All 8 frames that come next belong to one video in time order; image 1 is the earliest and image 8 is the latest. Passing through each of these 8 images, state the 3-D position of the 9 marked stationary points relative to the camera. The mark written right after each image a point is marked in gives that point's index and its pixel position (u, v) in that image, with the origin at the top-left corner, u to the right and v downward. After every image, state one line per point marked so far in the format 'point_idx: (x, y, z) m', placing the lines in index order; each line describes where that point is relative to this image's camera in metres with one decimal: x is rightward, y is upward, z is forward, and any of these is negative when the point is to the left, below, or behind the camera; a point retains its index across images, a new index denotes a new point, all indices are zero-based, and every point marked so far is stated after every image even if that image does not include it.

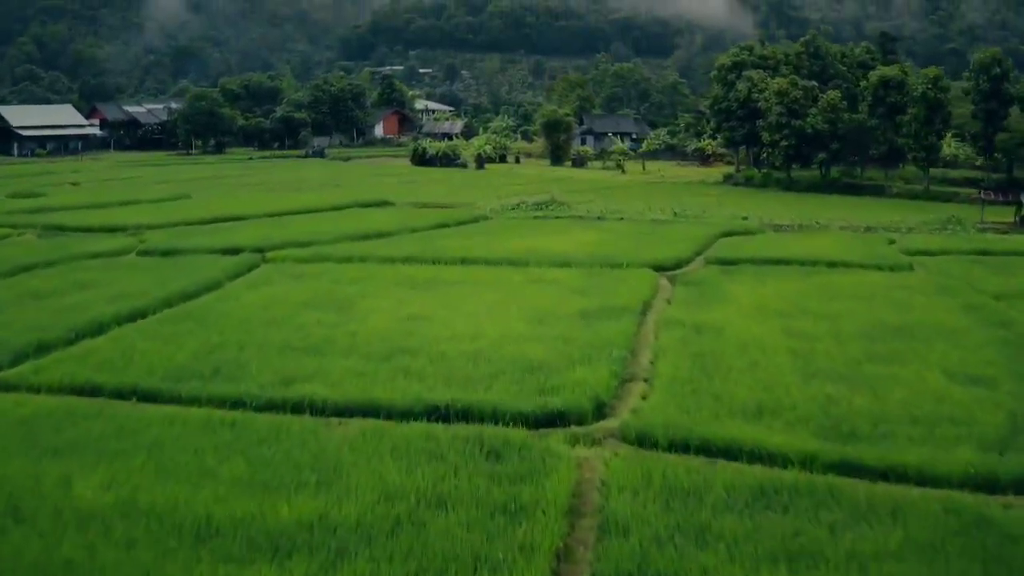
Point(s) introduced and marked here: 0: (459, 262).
0: (-0.7, +0.4, +18.0) m
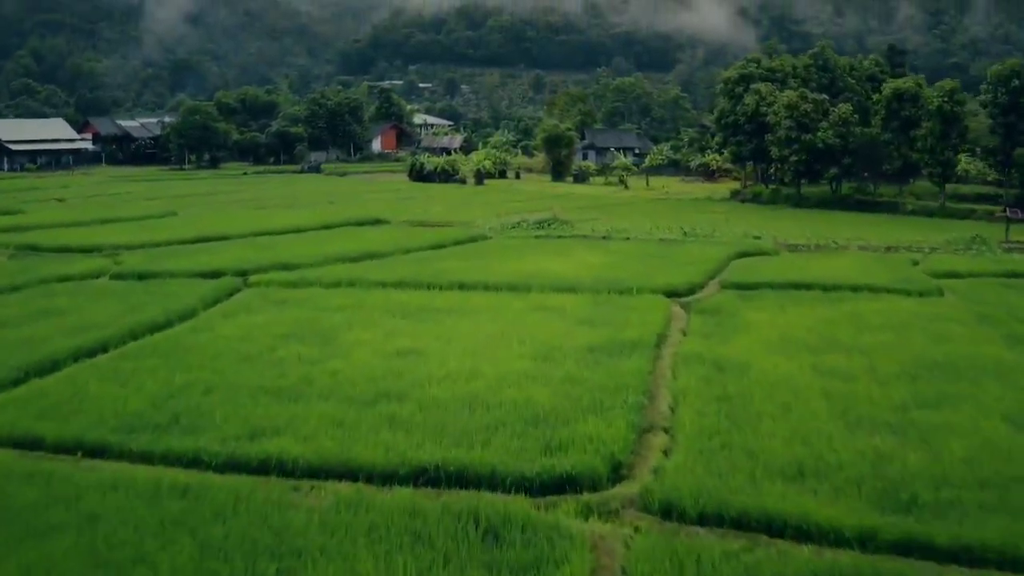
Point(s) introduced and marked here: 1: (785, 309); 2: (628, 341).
0: (-0.7, 0.0, +16.7) m
1: (+3.3, -0.3, +15.8) m
2: (+1.1, -0.5, +12.6) m
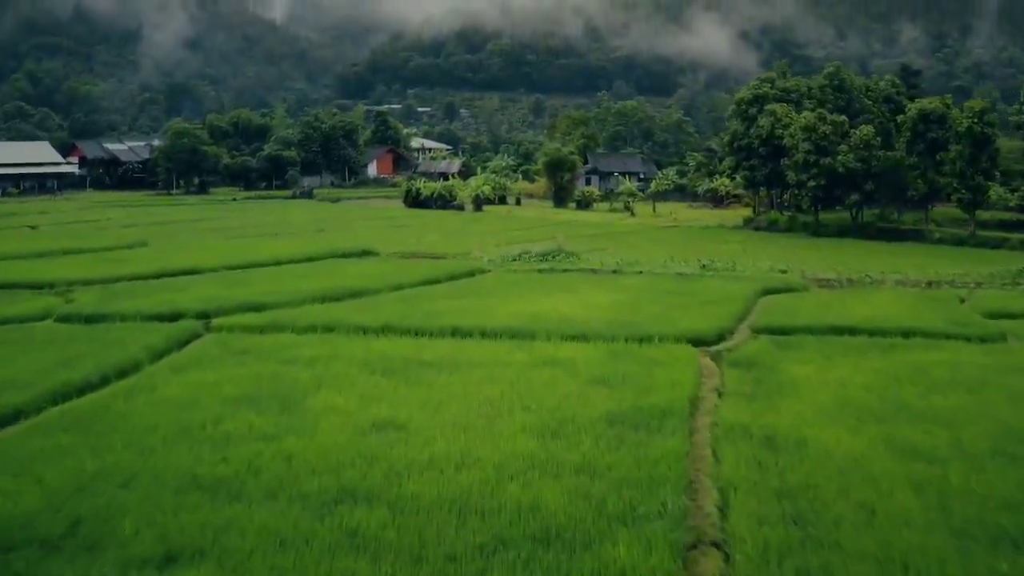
0: (-0.7, -0.5, +14.4) m
1: (+3.3, -0.8, +13.6) m
2: (+1.1, -0.9, +10.3) m
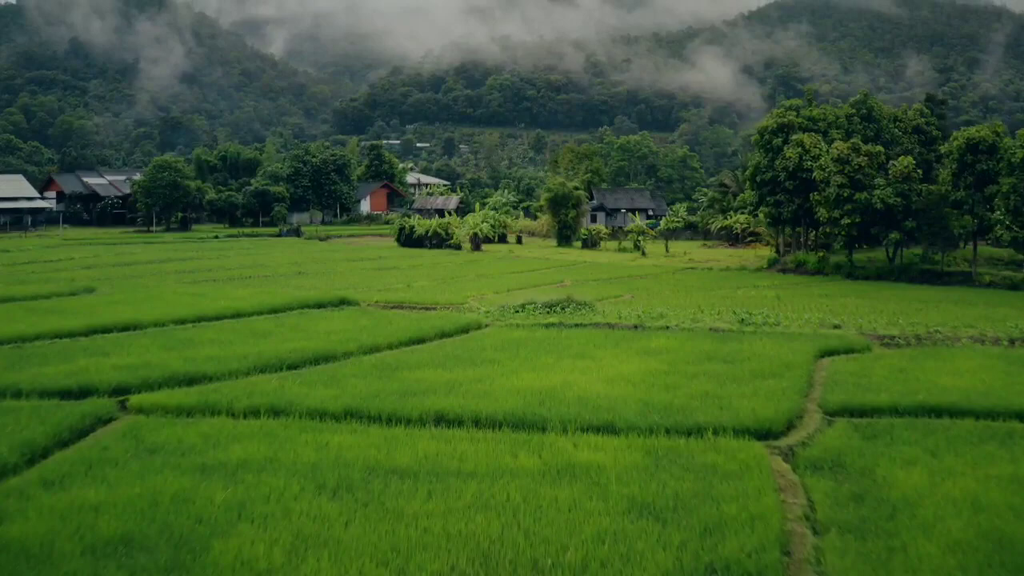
0: (-0.7, -1.1, +10.9) m
1: (+3.3, -1.3, +10.1) m
2: (+1.2, -1.4, +6.8) m
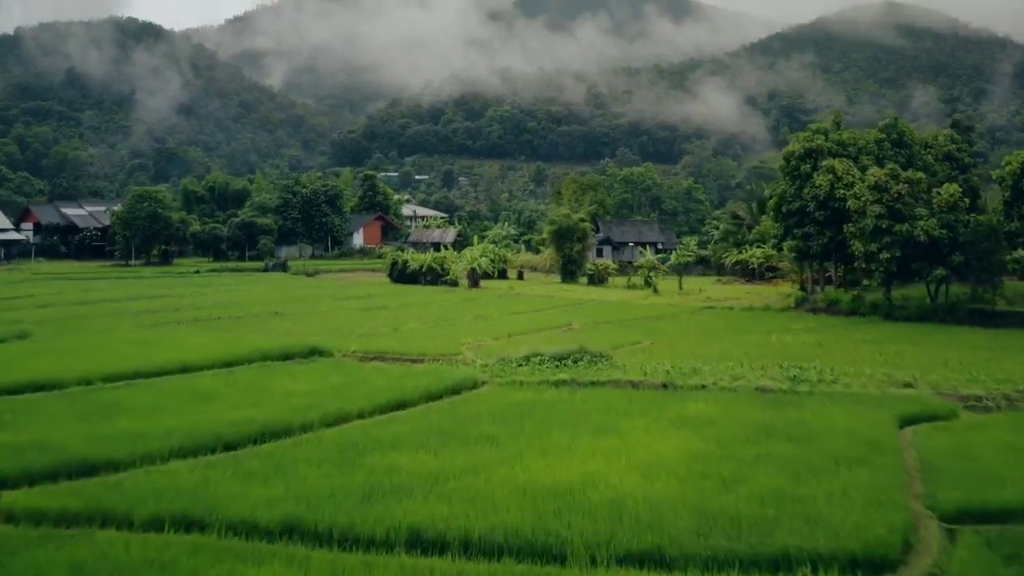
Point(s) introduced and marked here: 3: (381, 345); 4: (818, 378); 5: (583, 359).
0: (-0.6, -1.5, +7.7) m
1: (+3.3, -1.7, +6.9) m
2: (+1.2, -1.7, +3.6) m
3: (-1.9, -0.8, +19.2) m
4: (+3.6, -1.0, +15.3) m
5: (+0.8, -0.9, +16.3) m
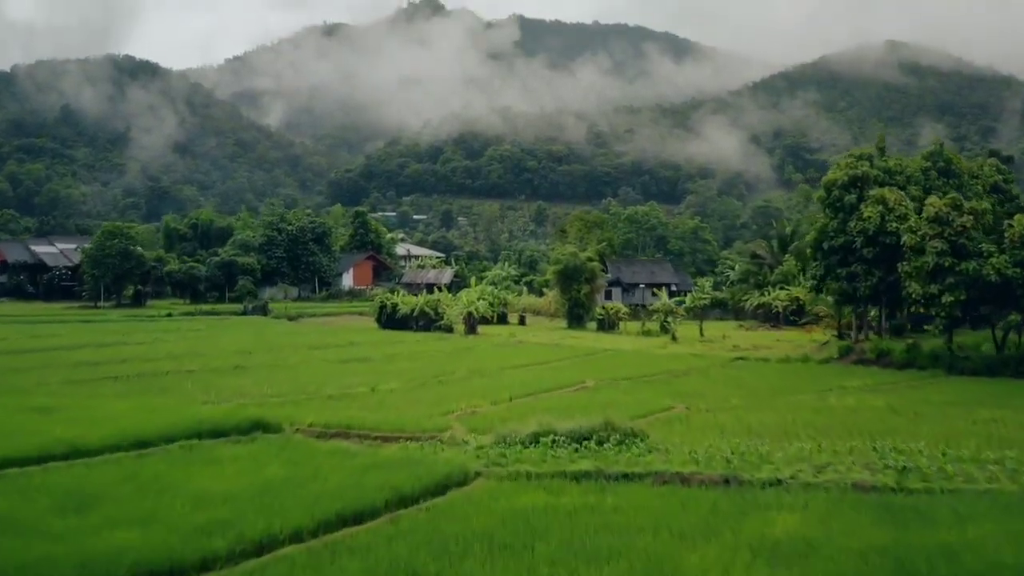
0: (-0.6, -1.7, +3.7) m
1: (+3.4, -1.9, +2.9) m
2: (+1.2, -1.9, -0.4) m
3: (-1.8, -1.4, +15.2) m
4: (+3.6, -1.5, +11.3) m
5: (+0.9, -1.4, +12.3) m
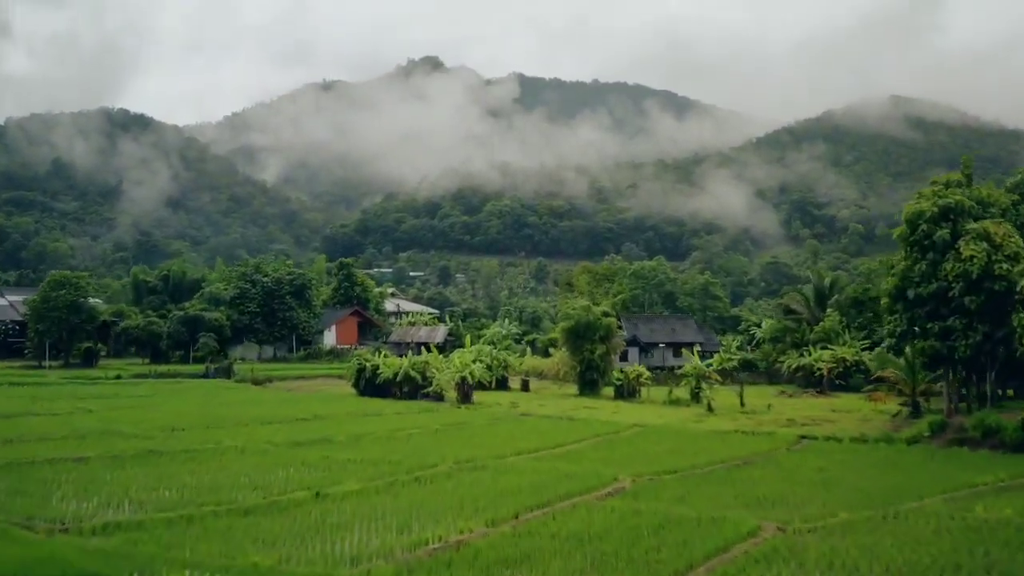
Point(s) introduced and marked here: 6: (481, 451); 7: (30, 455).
0: (-0.5, -1.7, -2.0) m
1: (+3.4, -1.8, -2.8) m
2: (+1.3, -1.6, -6.1) m
3: (-1.8, -1.9, +9.5) m
4: (+3.7, -1.8, +5.6) m
5: (+0.9, -1.7, +6.6) m
6: (-0.5, -2.1, +17.5) m
7: (-6.3, -2.2, +17.5) m
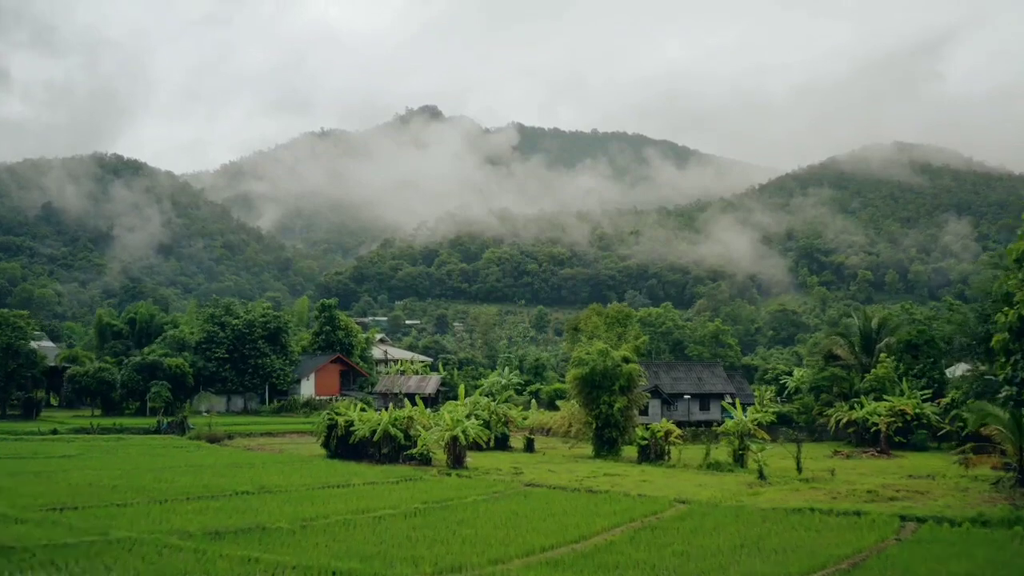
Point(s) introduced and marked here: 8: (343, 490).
0: (-0.5, -1.2, -7.3) m
1: (+3.5, -1.3, -8.1) m
2: (+1.4, -1.0, -11.4) m
3: (-1.7, -1.8, +4.2) m
4: (+3.7, -1.6, +0.3) m
5: (+1.0, -1.6, +1.3) m
6: (-0.4, -2.4, +12.1) m
7: (-6.2, -2.4, +12.1) m
8: (-2.5, -2.8, +18.7) m
